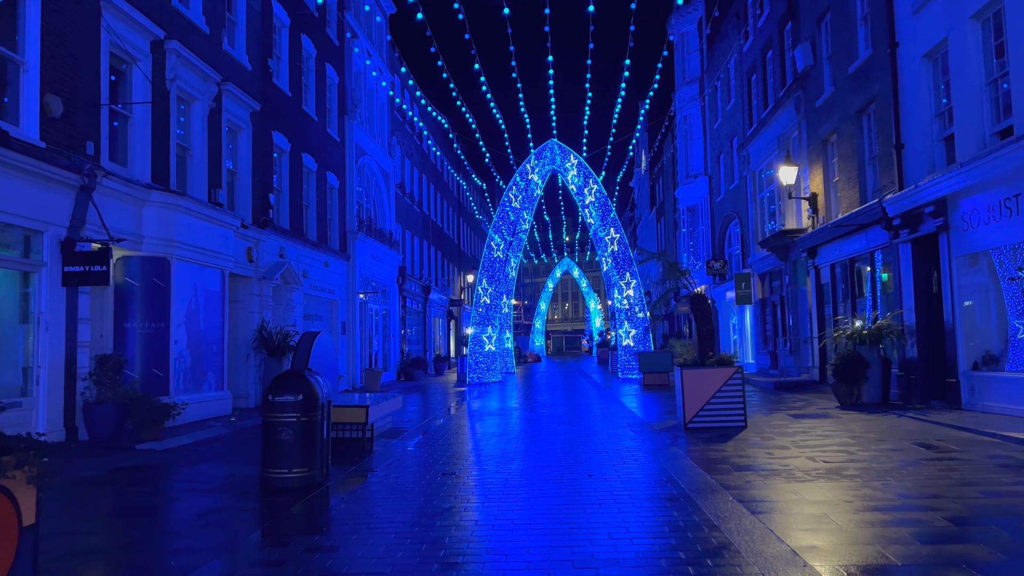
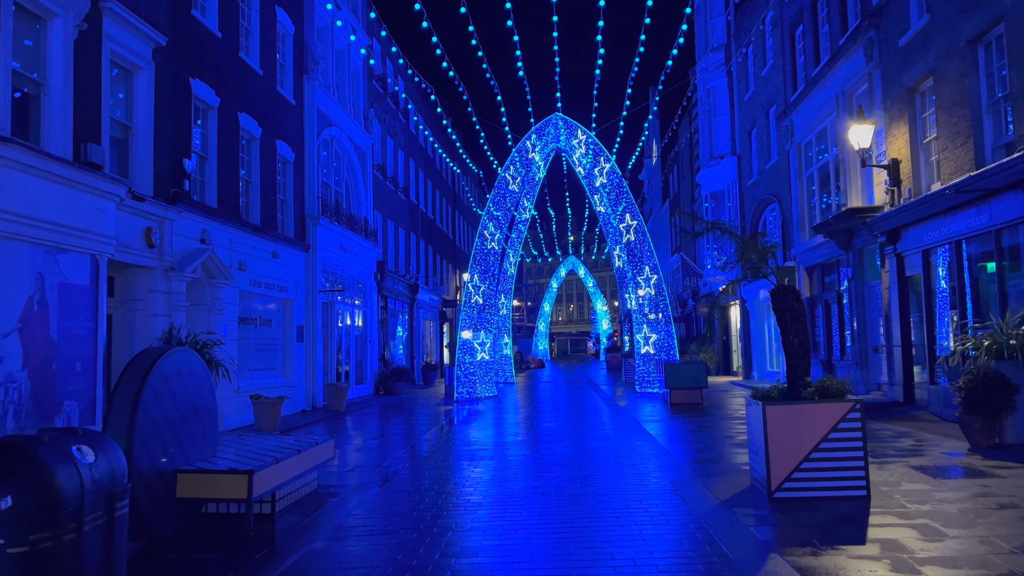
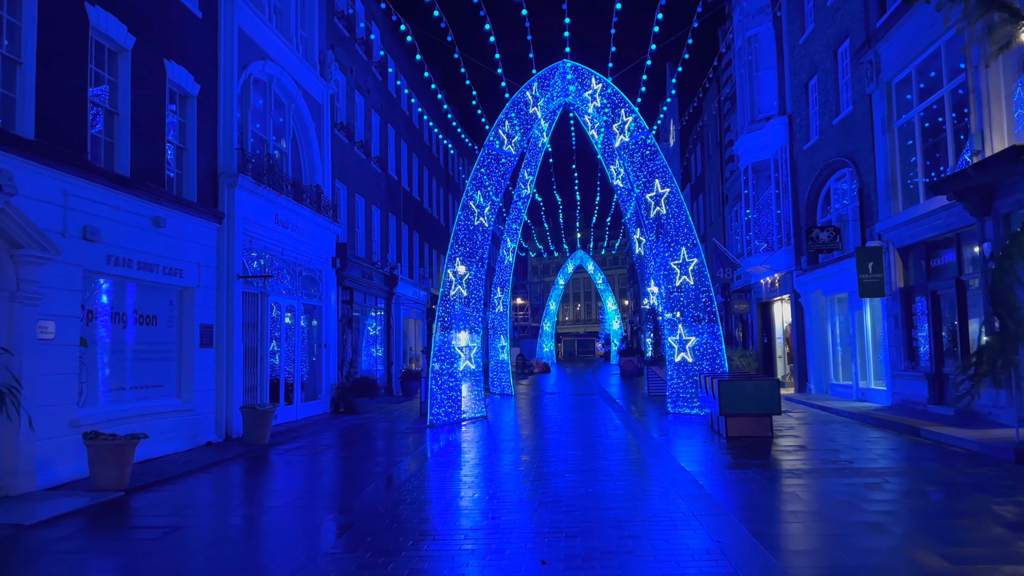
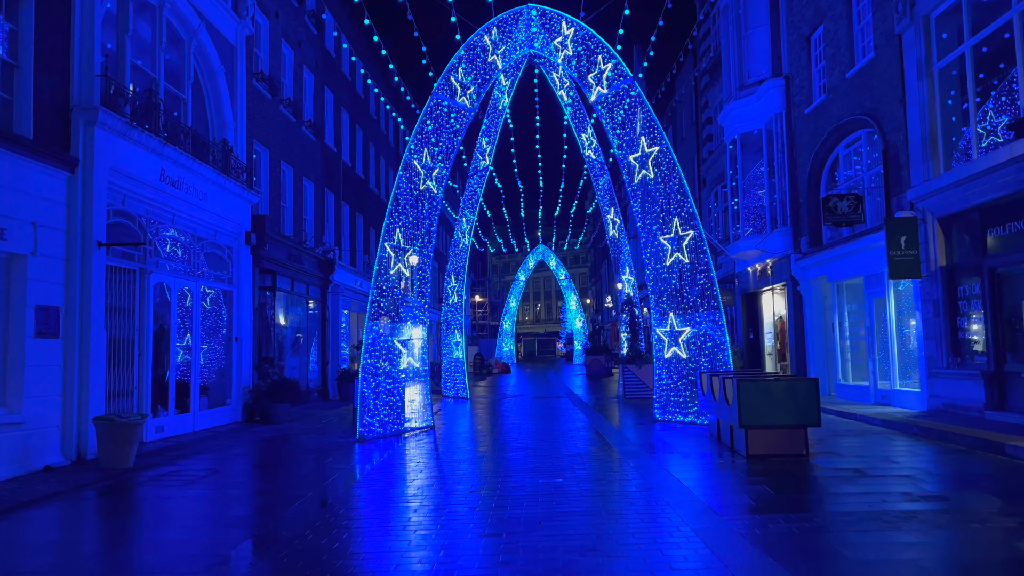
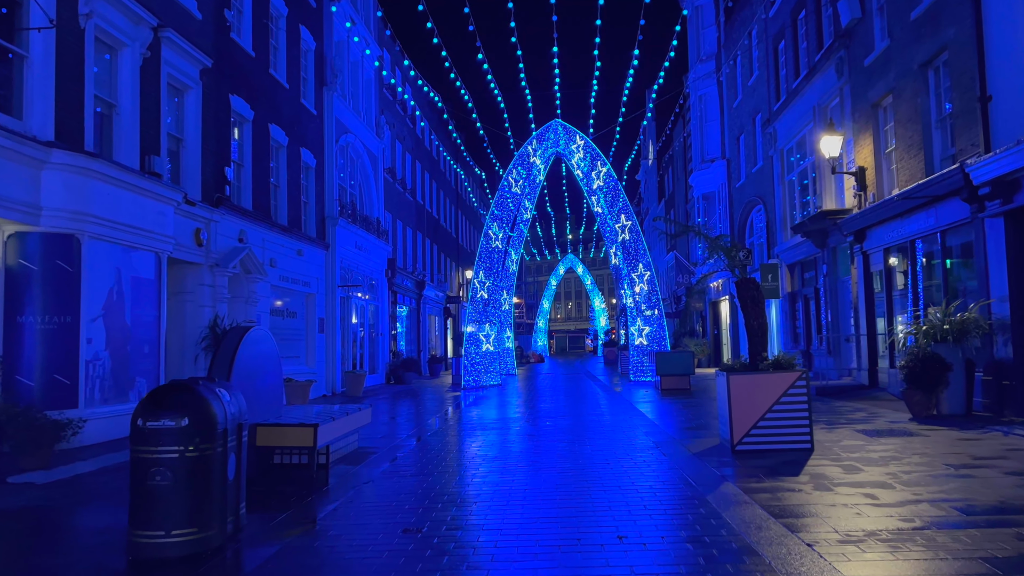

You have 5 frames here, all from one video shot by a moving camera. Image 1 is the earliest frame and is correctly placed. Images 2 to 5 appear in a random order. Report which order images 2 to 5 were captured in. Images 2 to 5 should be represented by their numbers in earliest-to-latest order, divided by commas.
5, 2, 3, 4
